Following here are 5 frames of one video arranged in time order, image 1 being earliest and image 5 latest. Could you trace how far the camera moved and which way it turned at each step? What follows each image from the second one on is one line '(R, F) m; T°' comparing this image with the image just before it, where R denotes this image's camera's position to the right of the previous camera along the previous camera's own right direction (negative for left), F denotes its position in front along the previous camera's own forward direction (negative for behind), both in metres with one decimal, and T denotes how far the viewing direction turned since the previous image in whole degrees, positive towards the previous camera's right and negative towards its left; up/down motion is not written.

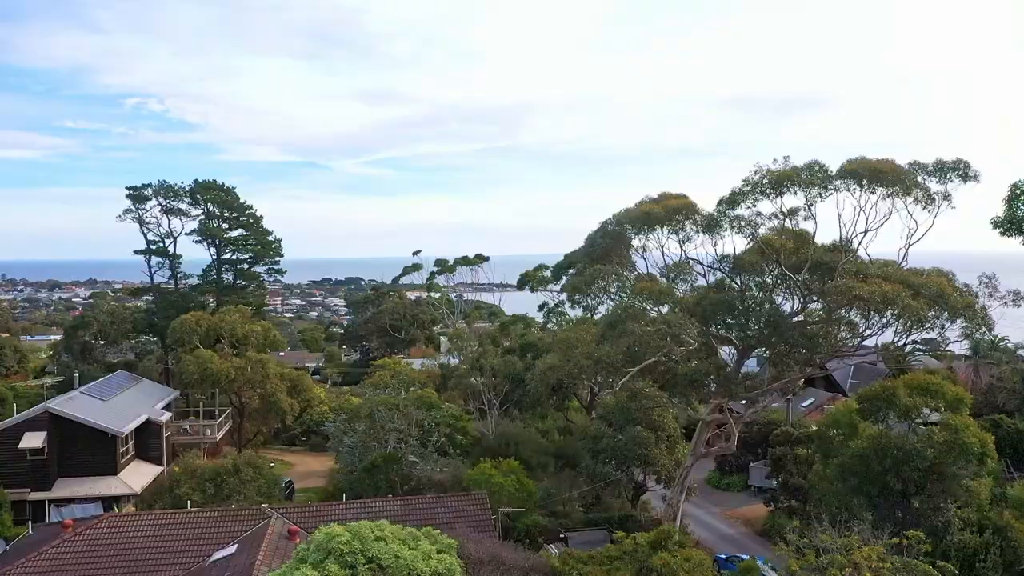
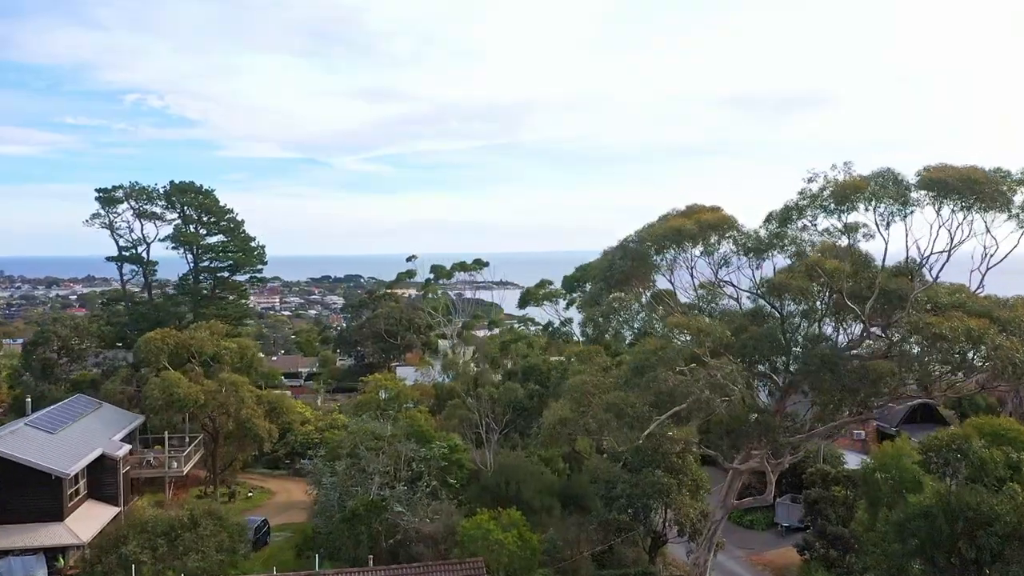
(0.0, +0.9) m; 0°
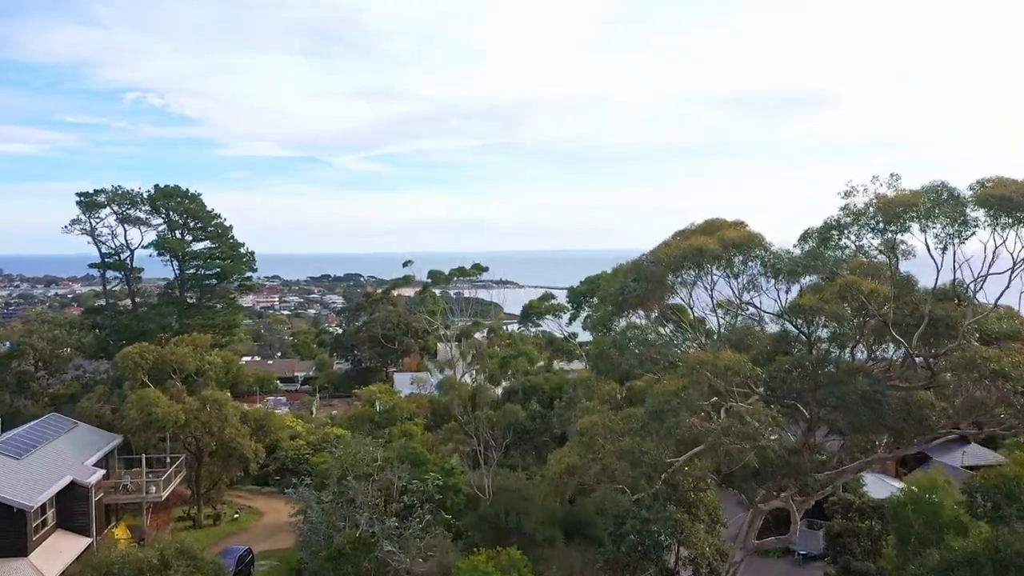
(0.0, +0.5) m; 0°
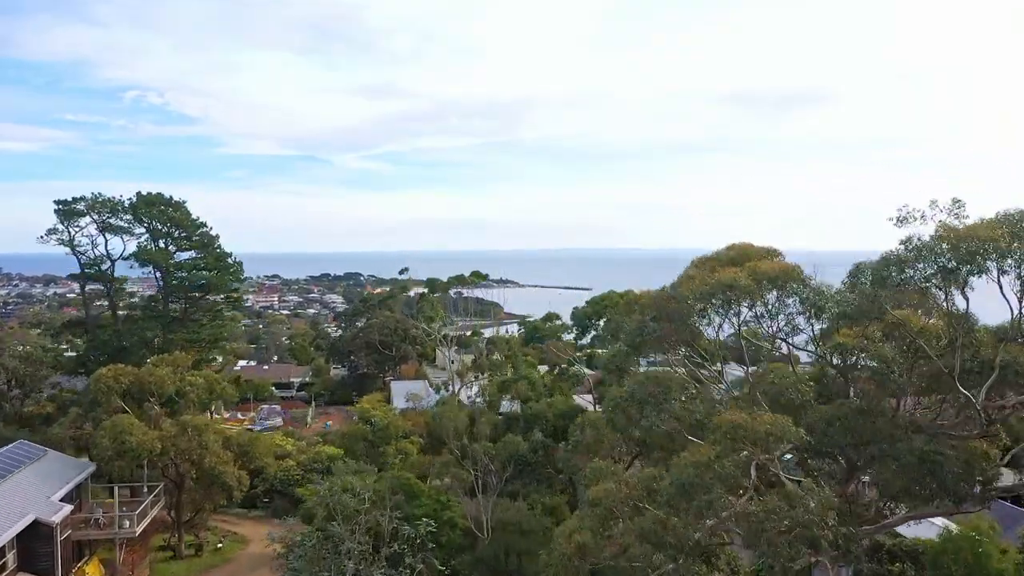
(0.0, +0.5) m; 0°
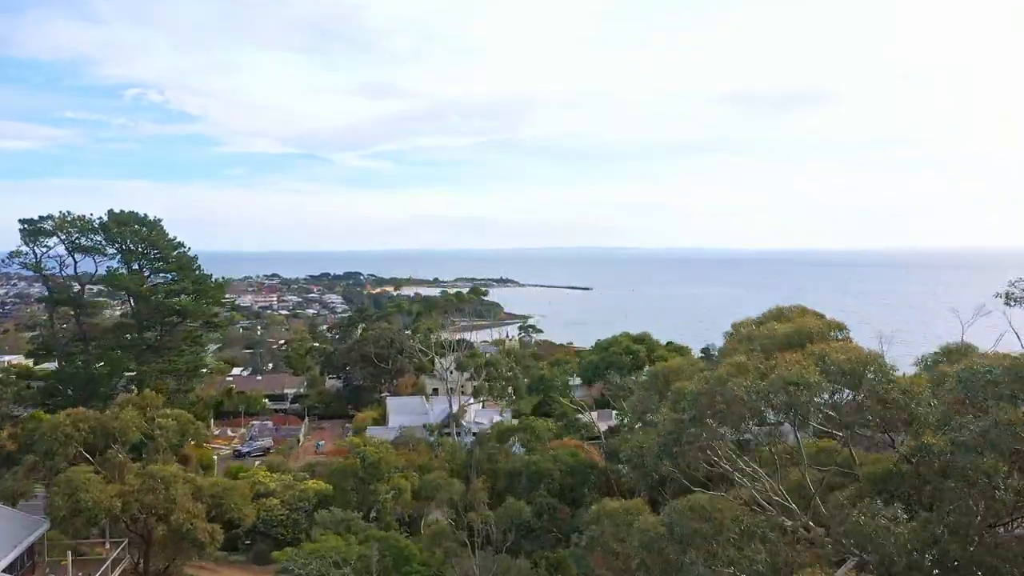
(0.0, +0.7) m; 0°
